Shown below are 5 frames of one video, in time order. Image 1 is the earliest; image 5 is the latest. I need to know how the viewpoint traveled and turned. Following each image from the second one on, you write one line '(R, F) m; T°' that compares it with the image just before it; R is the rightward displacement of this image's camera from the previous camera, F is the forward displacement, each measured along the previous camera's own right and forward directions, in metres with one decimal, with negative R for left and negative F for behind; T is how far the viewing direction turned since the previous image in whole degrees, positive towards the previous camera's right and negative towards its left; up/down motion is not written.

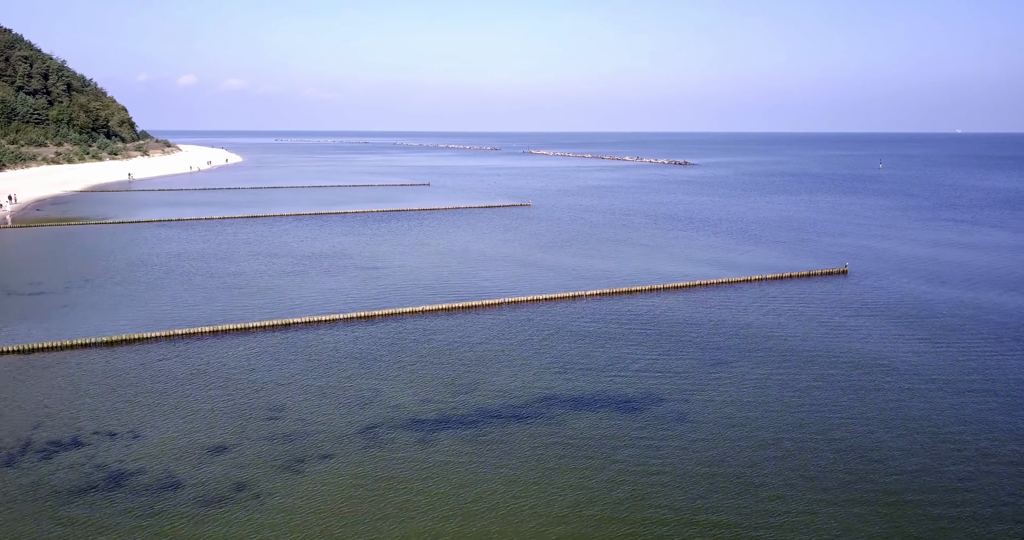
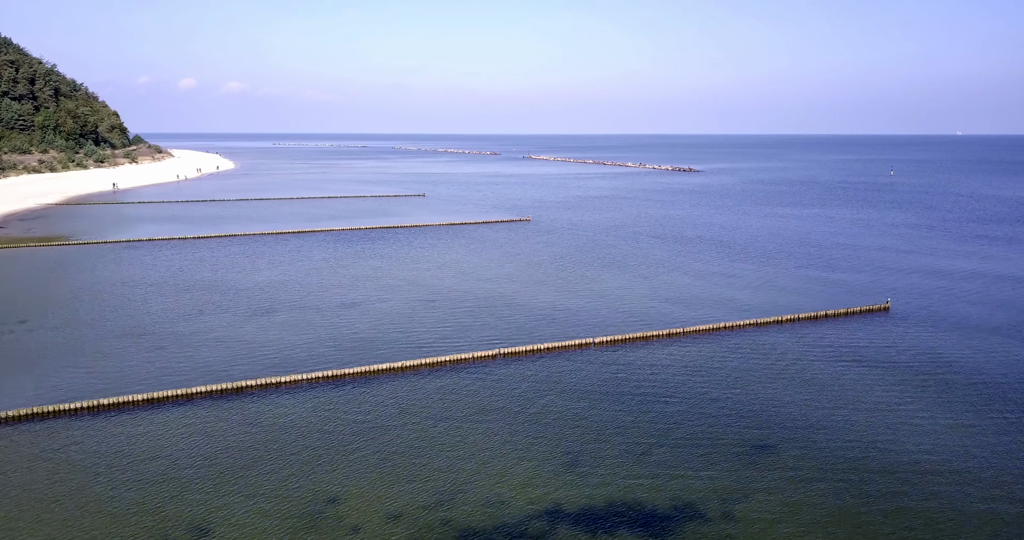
(+0.1, +3.1) m; 0°
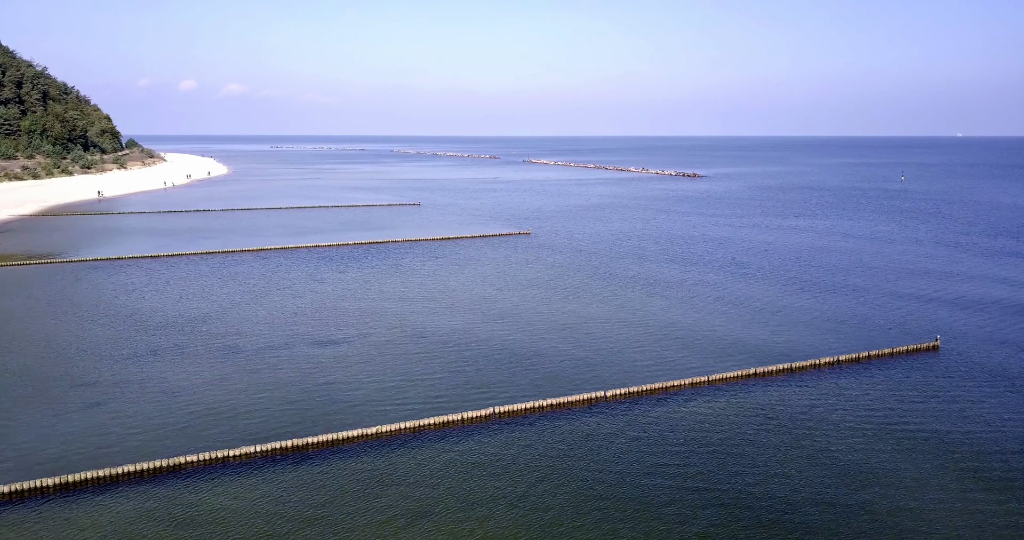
(+0.1, +2.8) m; 0°
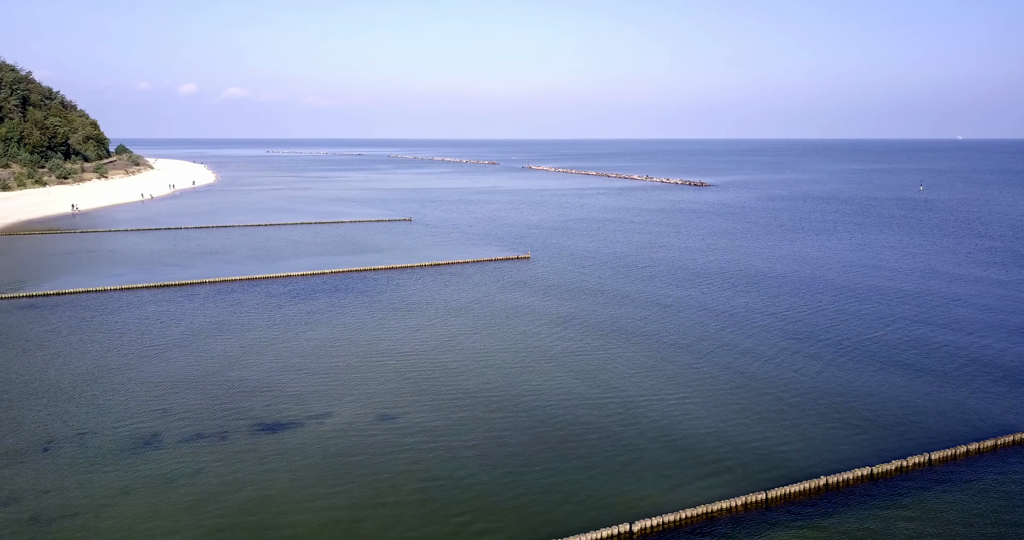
(+0.1, +4.5) m; 0°
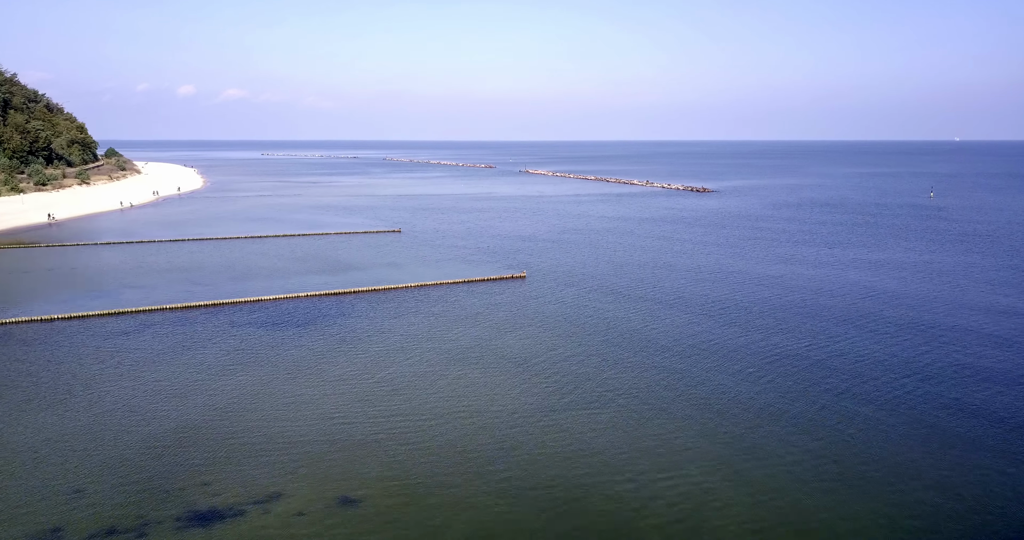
(+0.2, +3.2) m; 0°
